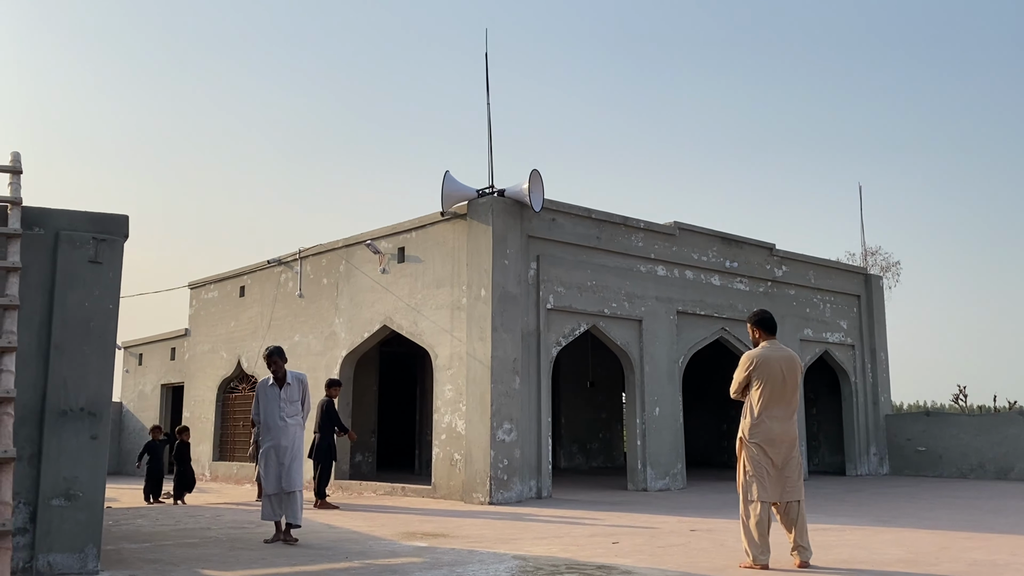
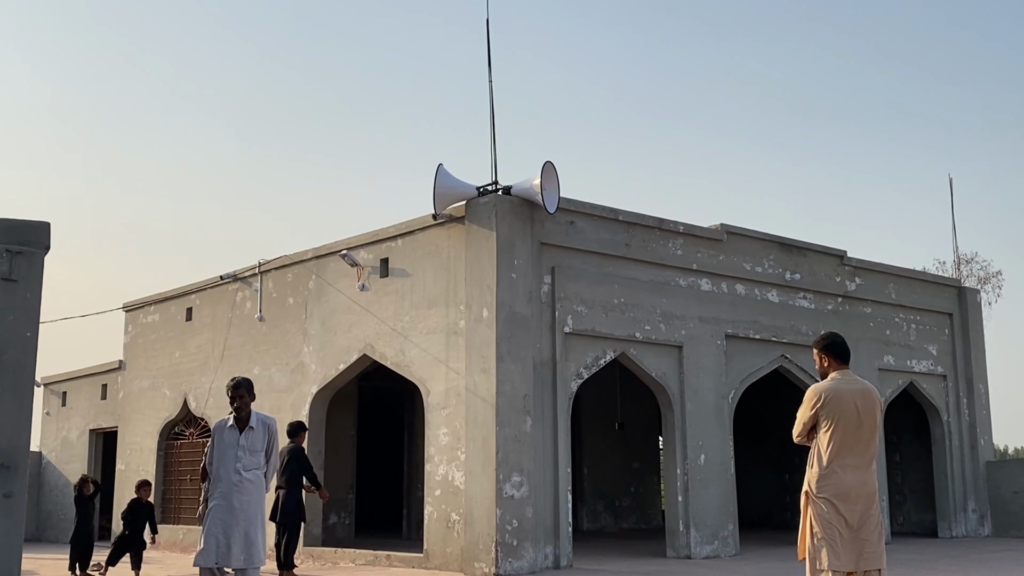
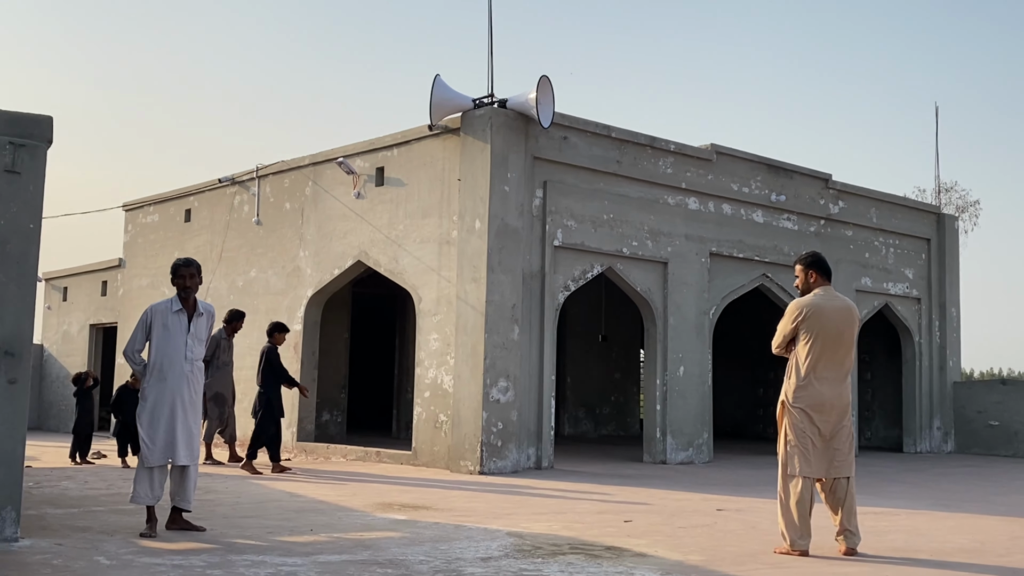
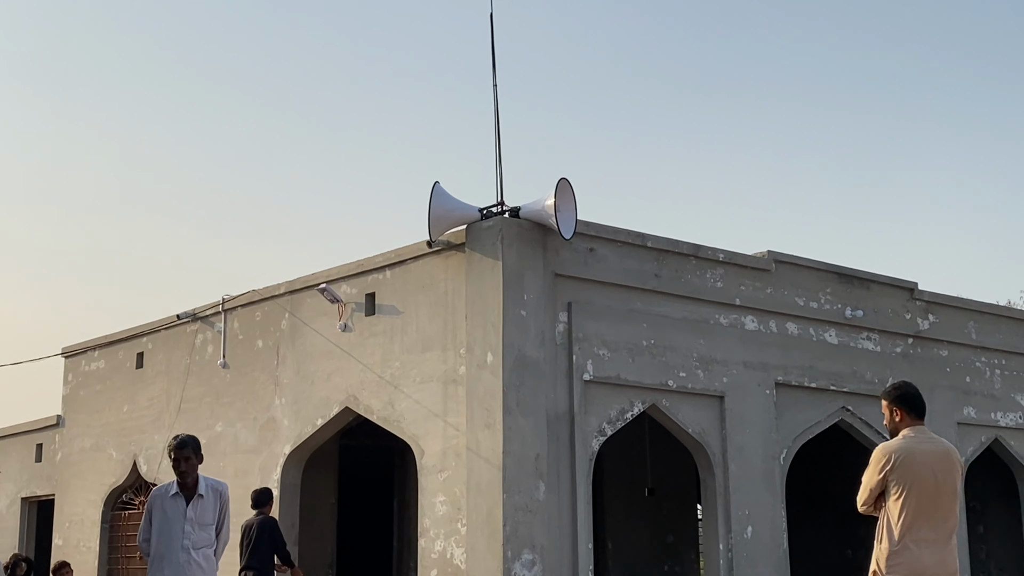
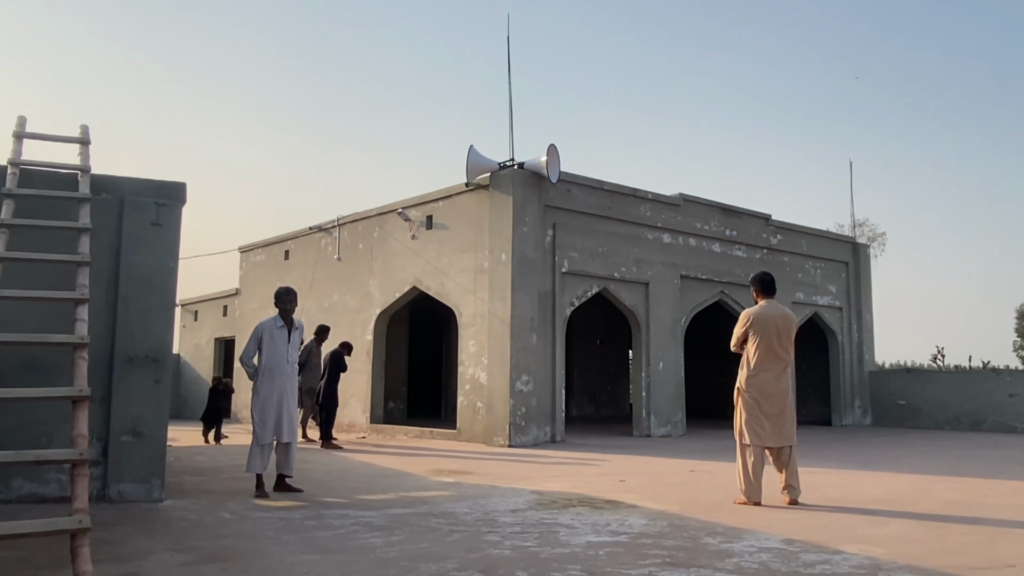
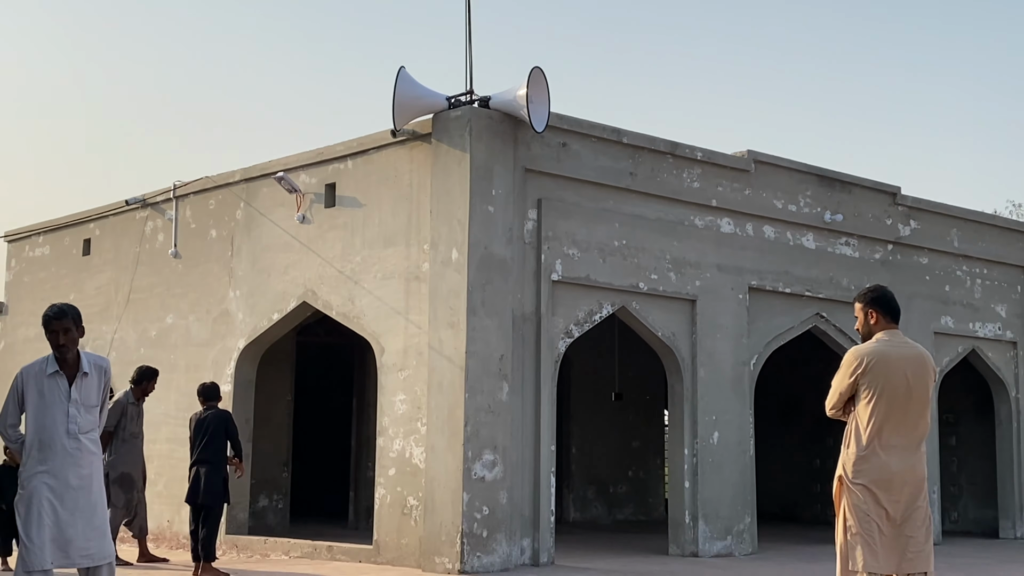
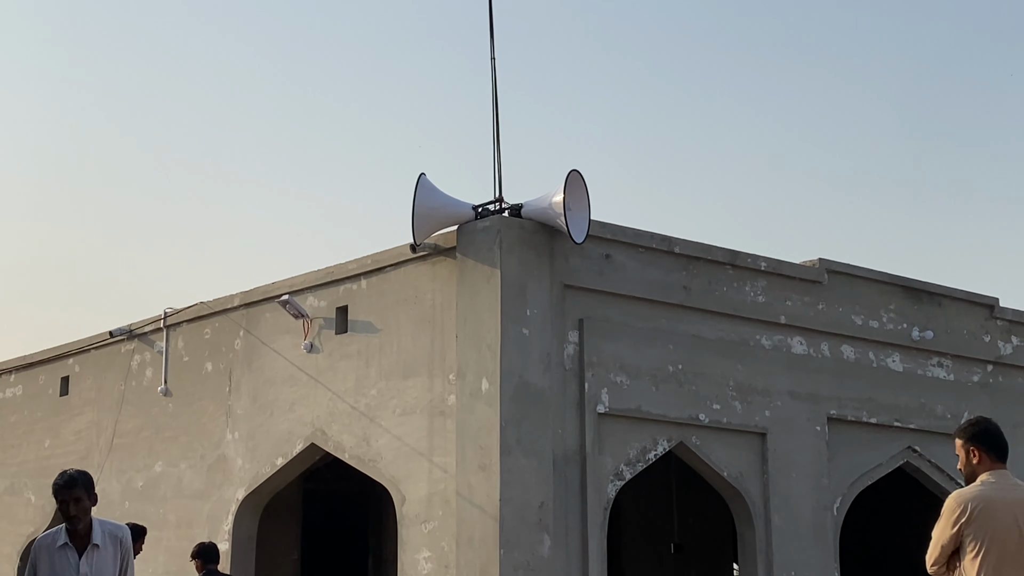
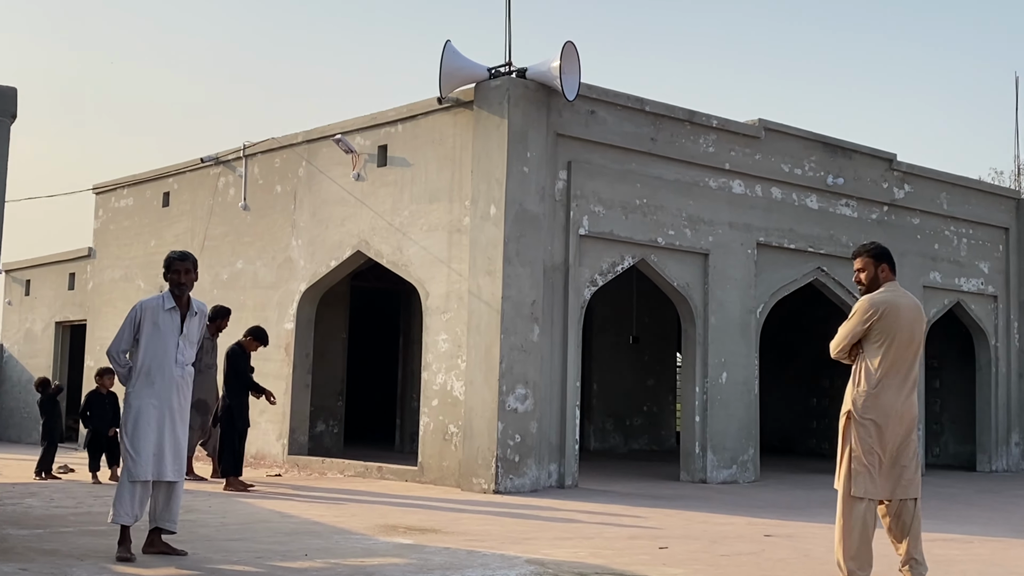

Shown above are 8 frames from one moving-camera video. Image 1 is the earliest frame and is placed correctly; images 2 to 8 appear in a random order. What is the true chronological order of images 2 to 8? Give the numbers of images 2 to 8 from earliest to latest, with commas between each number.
2, 4, 7, 6, 3, 8, 5
